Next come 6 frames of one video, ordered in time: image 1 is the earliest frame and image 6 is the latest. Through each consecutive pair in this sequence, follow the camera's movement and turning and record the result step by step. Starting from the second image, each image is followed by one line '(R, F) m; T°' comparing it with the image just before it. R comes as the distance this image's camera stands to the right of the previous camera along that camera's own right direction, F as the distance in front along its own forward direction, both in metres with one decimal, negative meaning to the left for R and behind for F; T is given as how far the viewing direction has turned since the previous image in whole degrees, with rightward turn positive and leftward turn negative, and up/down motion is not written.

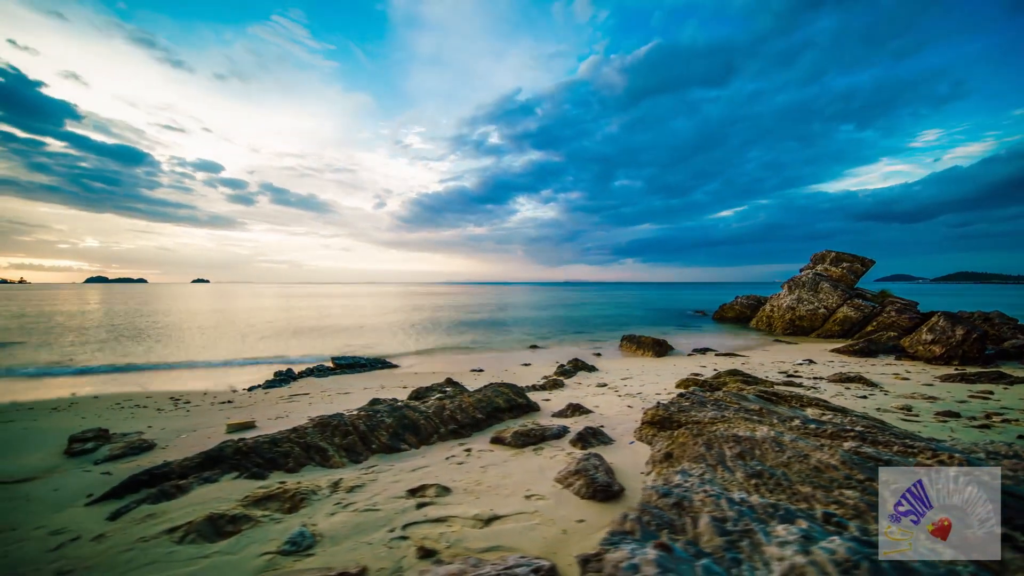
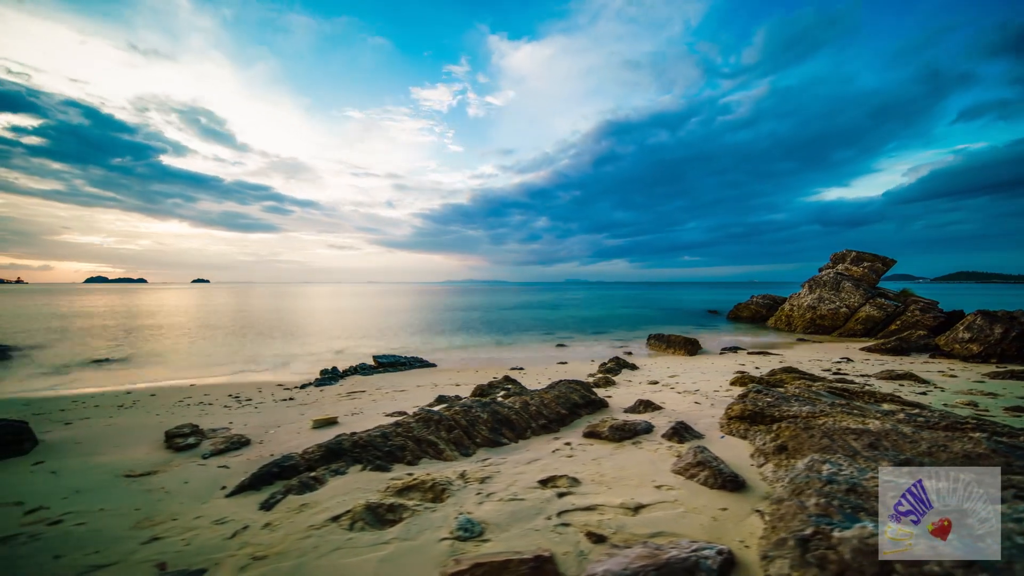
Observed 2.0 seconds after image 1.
(-2.0, -0.2) m; 0°
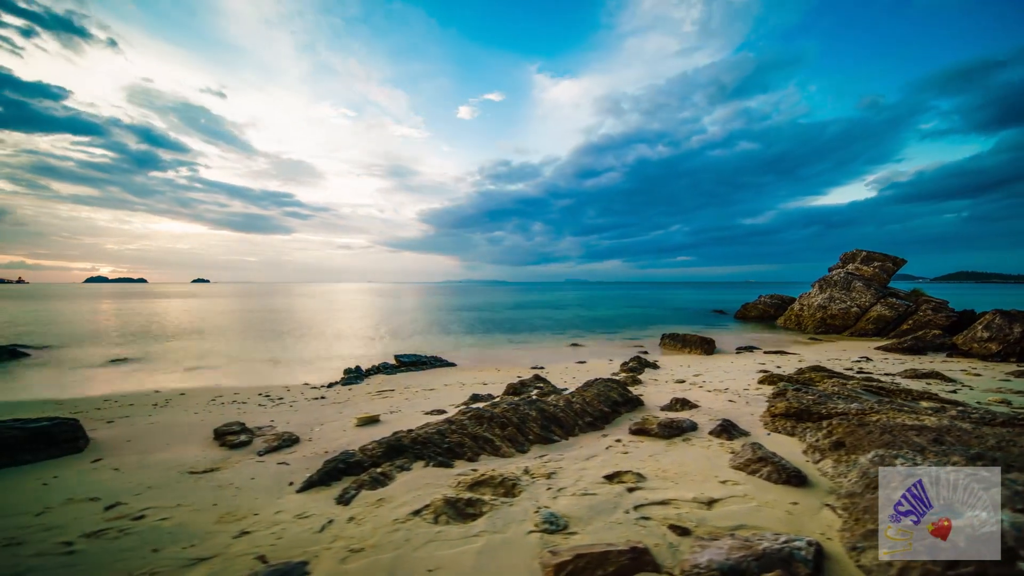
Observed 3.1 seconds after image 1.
(-1.1, -0.1) m; 0°
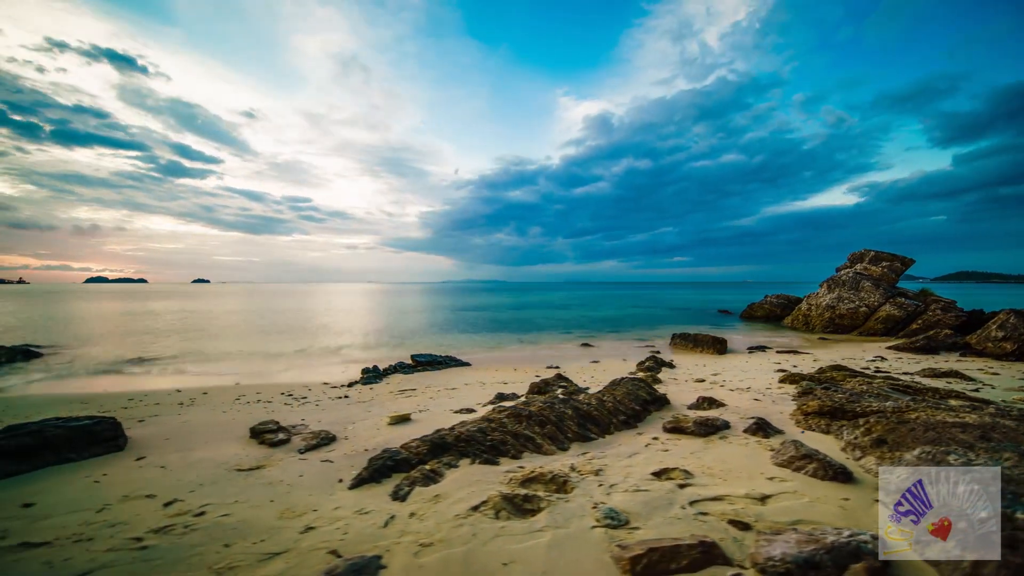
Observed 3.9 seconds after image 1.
(-0.8, -0.1) m; 0°
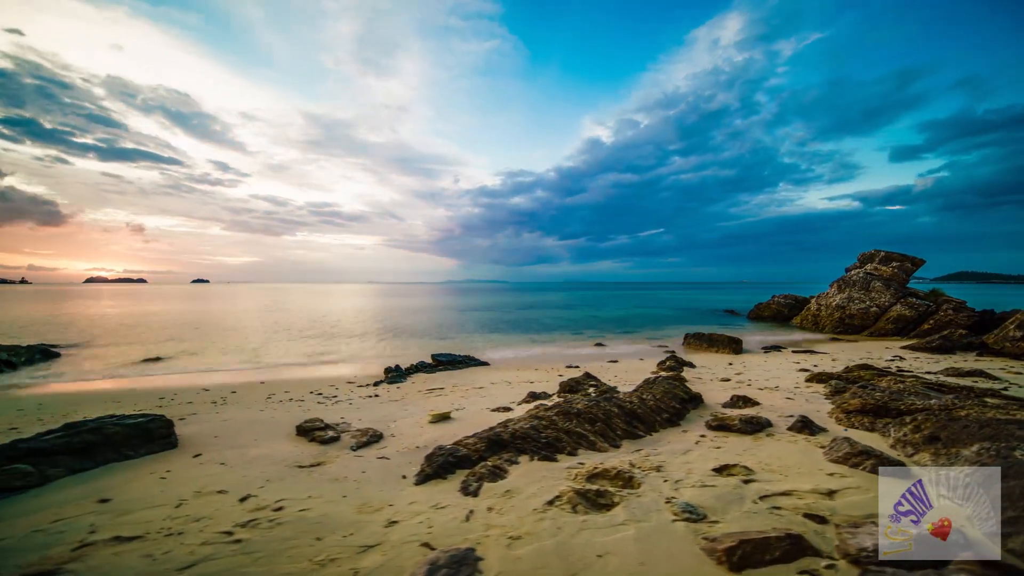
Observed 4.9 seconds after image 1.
(-1.1, -0.1) m; 0°
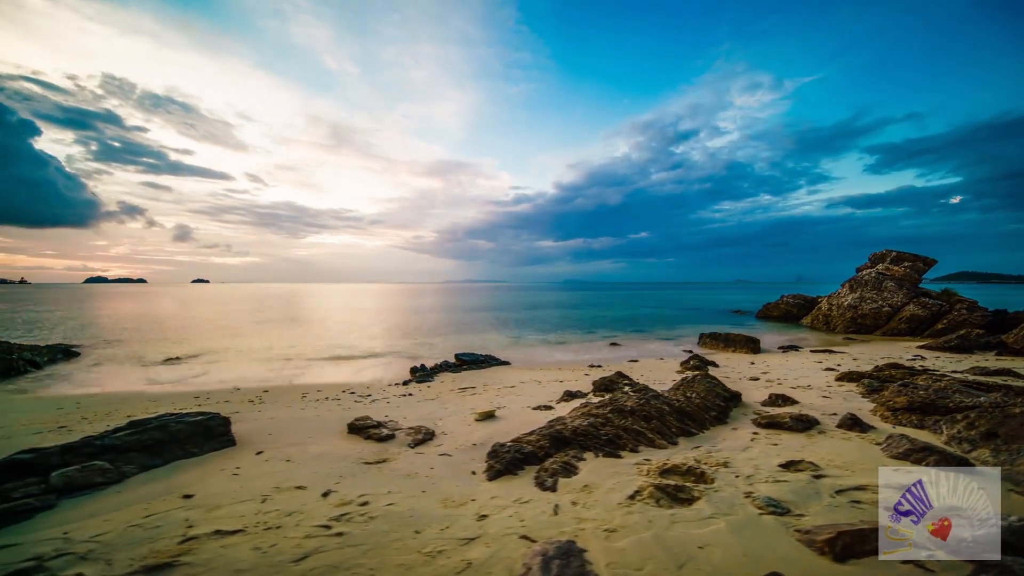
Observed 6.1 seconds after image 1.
(-1.2, -0.1) m; 0°
